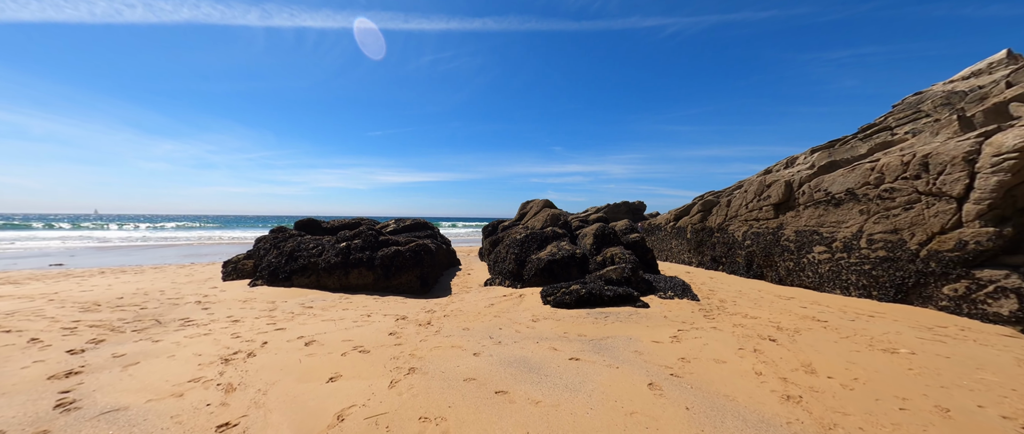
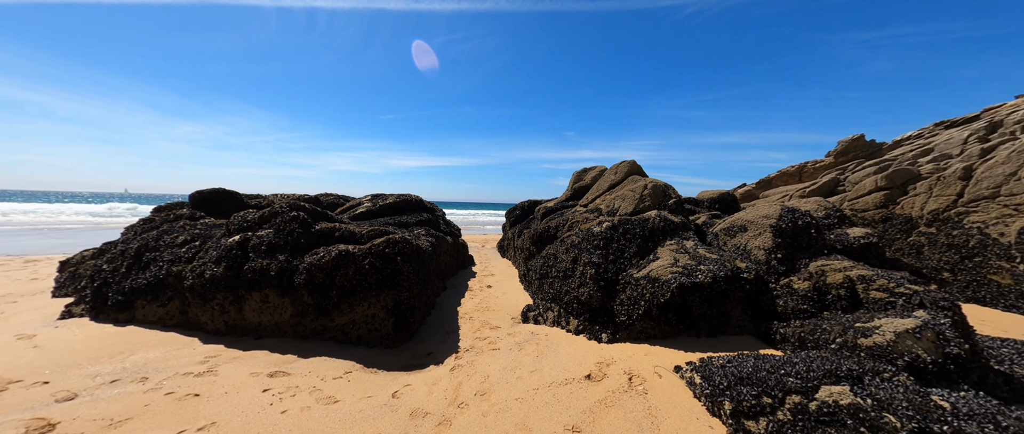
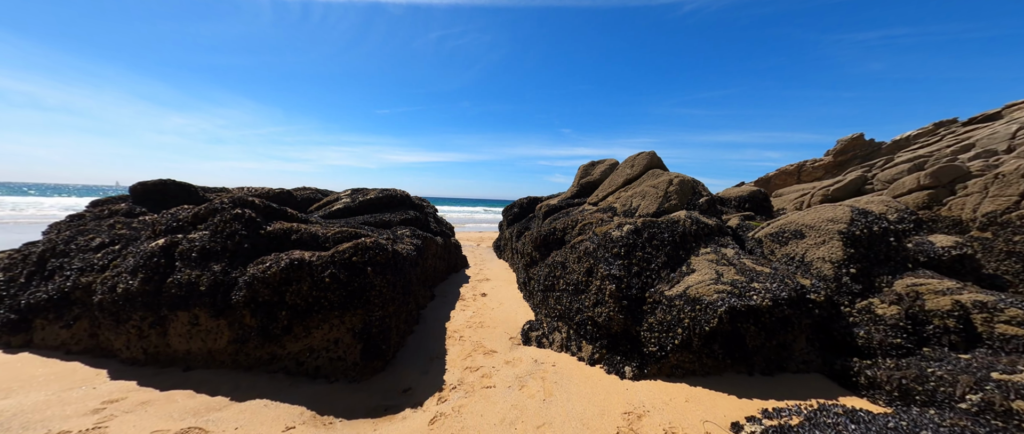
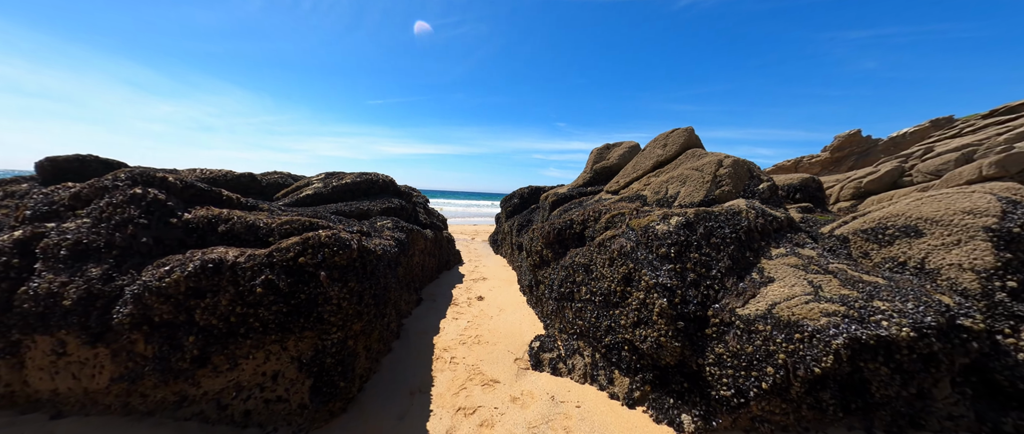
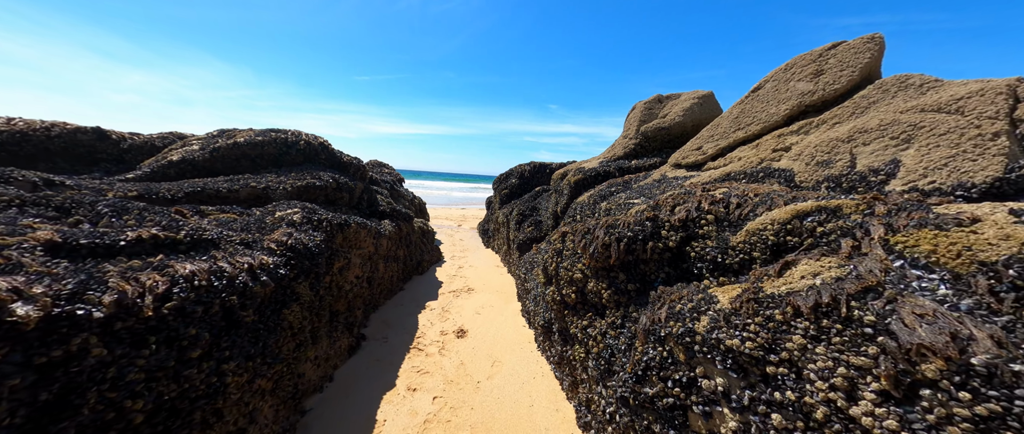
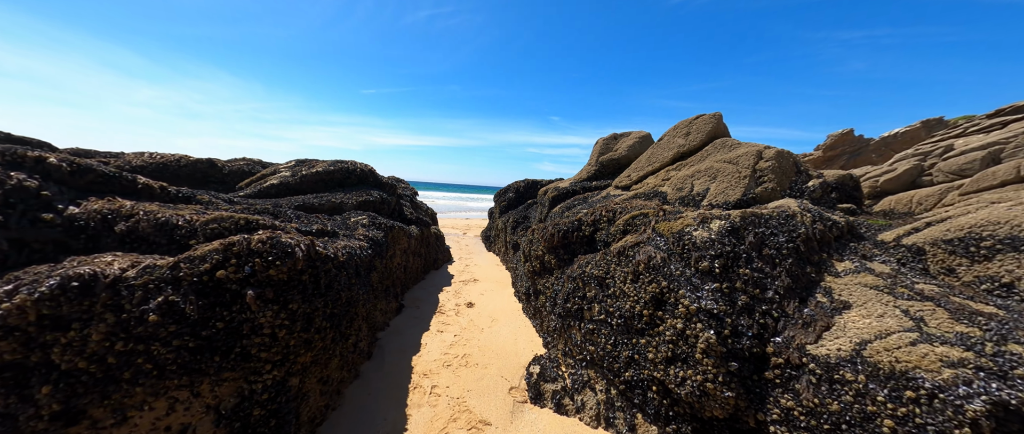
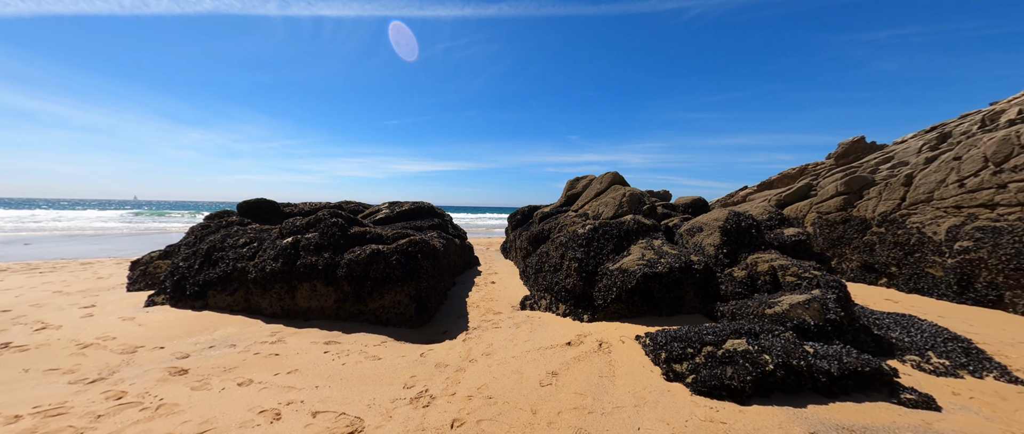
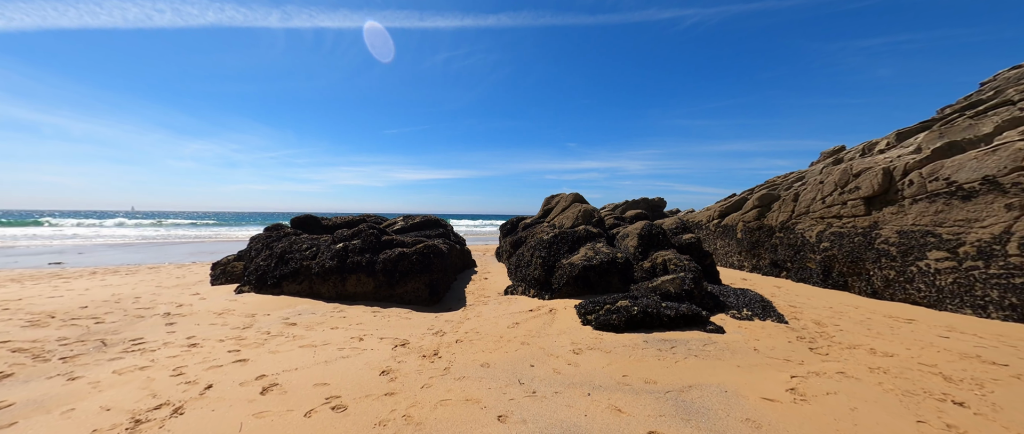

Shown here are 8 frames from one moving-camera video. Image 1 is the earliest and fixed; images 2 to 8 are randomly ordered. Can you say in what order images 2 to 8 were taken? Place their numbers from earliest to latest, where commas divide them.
8, 7, 2, 3, 4, 6, 5
